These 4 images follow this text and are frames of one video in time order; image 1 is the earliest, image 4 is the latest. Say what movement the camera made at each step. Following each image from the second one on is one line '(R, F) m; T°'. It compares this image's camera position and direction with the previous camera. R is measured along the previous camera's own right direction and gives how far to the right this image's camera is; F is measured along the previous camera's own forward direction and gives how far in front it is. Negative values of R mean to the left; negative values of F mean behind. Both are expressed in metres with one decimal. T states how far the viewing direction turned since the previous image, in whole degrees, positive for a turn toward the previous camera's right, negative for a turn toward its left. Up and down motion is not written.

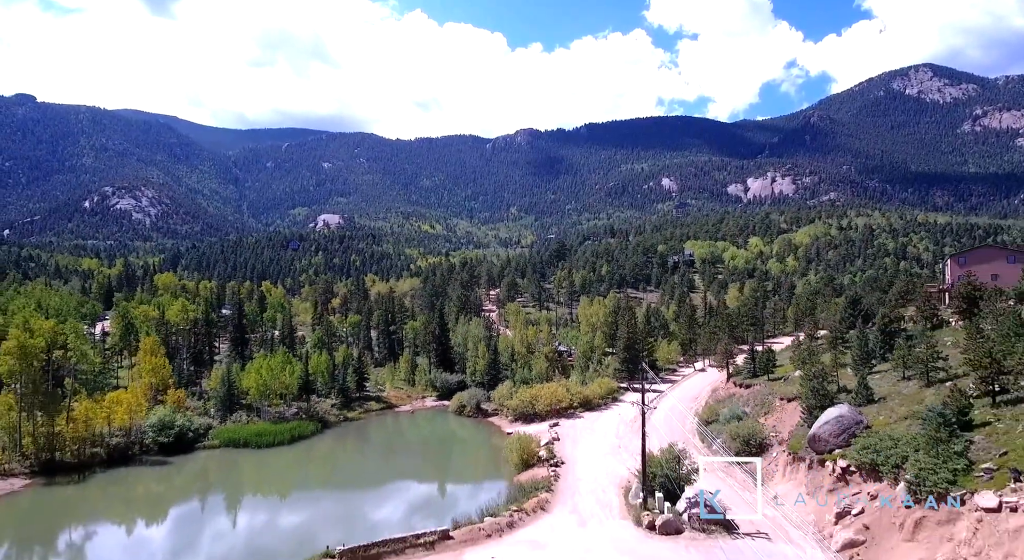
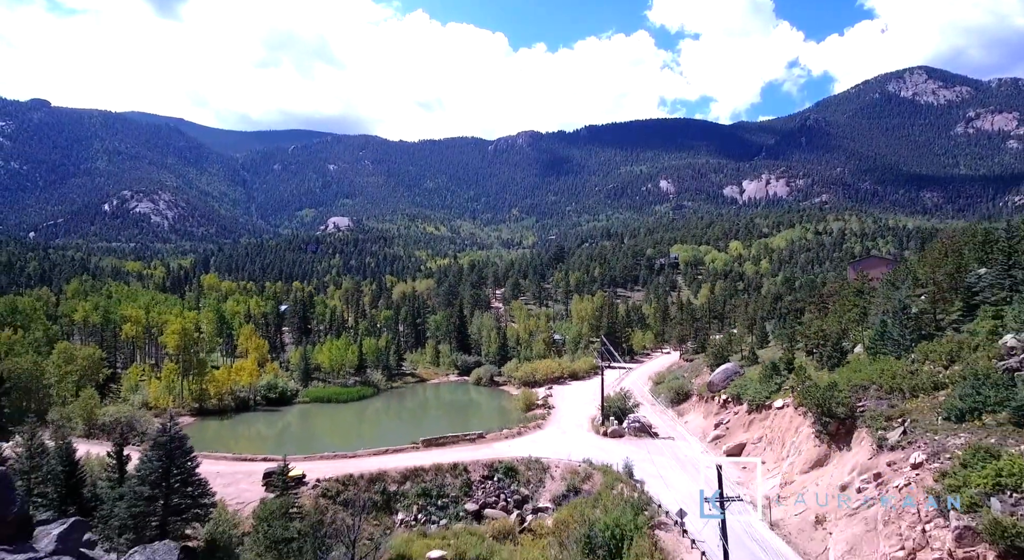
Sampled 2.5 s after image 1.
(-0.5, -21.8) m; 0°
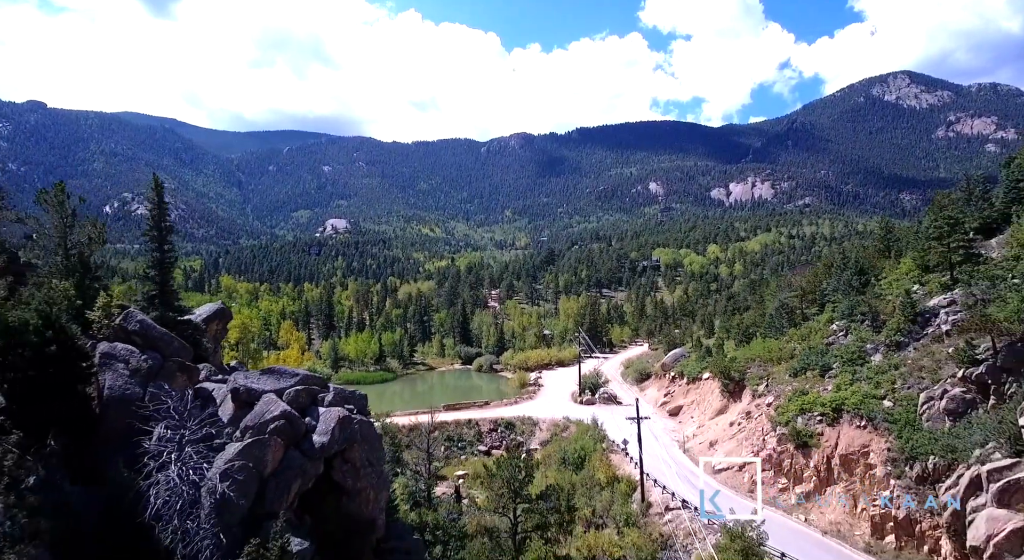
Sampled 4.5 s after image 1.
(-0.6, -16.9) m; +1°
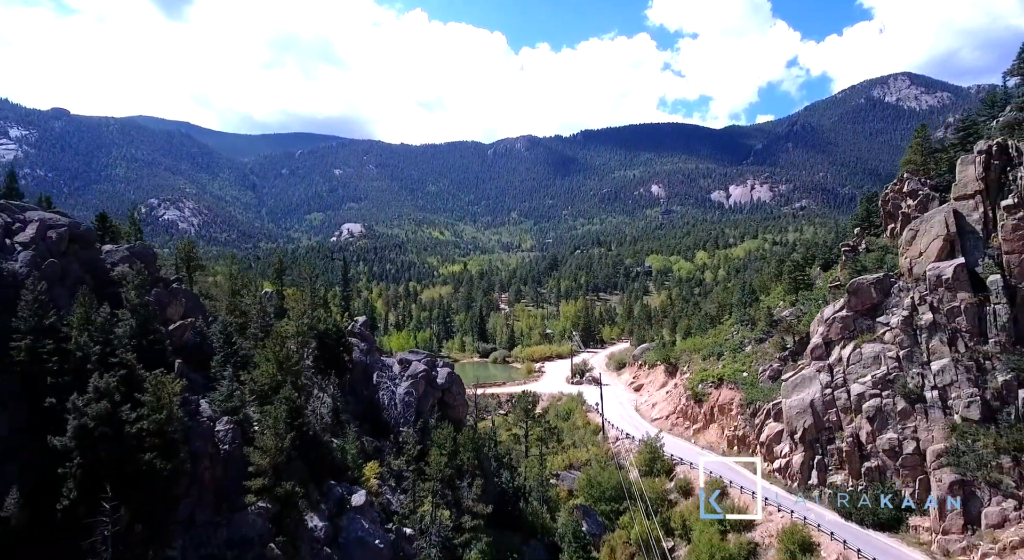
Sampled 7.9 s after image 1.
(-0.5, -26.4) m; -1°
